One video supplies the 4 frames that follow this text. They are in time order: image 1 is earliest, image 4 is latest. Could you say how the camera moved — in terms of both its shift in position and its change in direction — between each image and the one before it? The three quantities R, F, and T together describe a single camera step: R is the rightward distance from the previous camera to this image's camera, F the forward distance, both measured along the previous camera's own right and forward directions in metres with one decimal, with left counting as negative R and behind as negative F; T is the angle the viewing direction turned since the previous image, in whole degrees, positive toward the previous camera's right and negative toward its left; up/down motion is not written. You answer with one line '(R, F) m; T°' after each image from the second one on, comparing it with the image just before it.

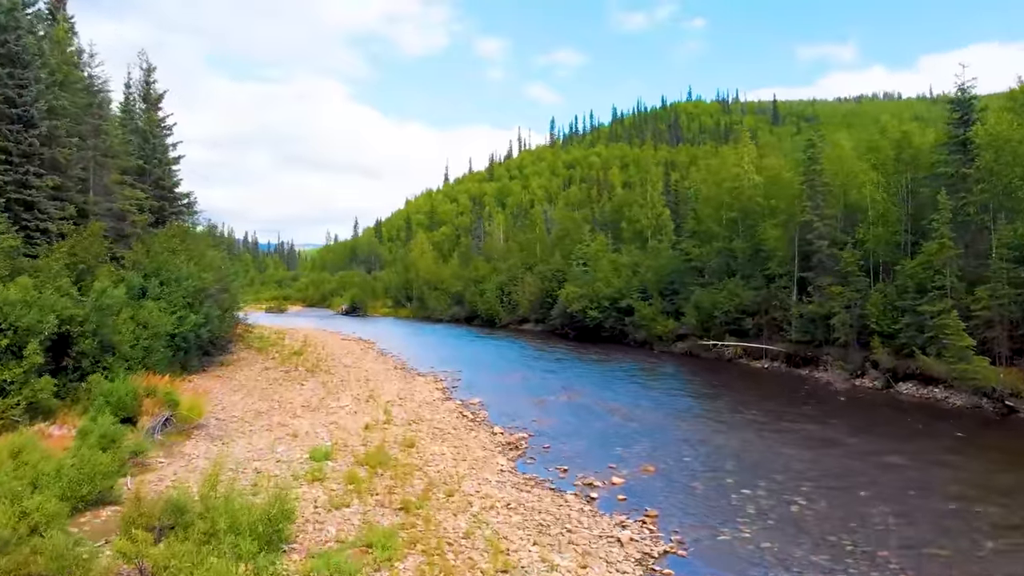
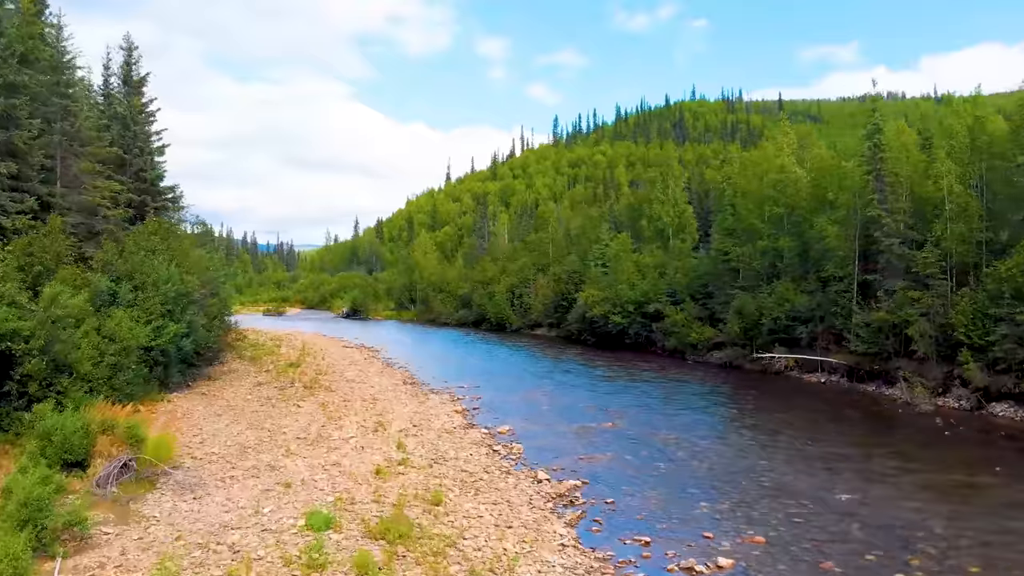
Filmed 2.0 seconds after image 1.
(-1.4, +4.3) m; 0°
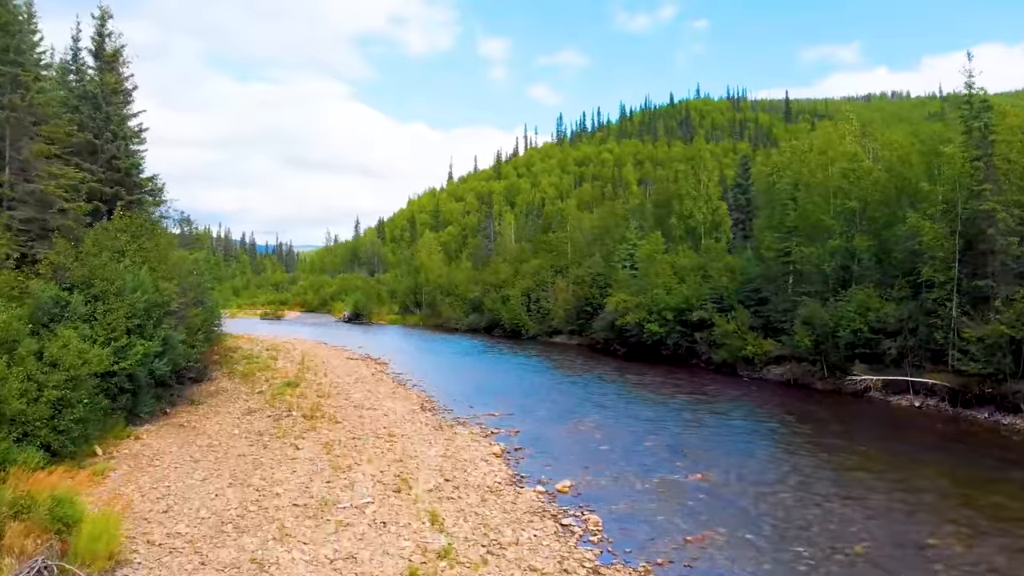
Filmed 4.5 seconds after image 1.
(-1.9, +5.3) m; 0°
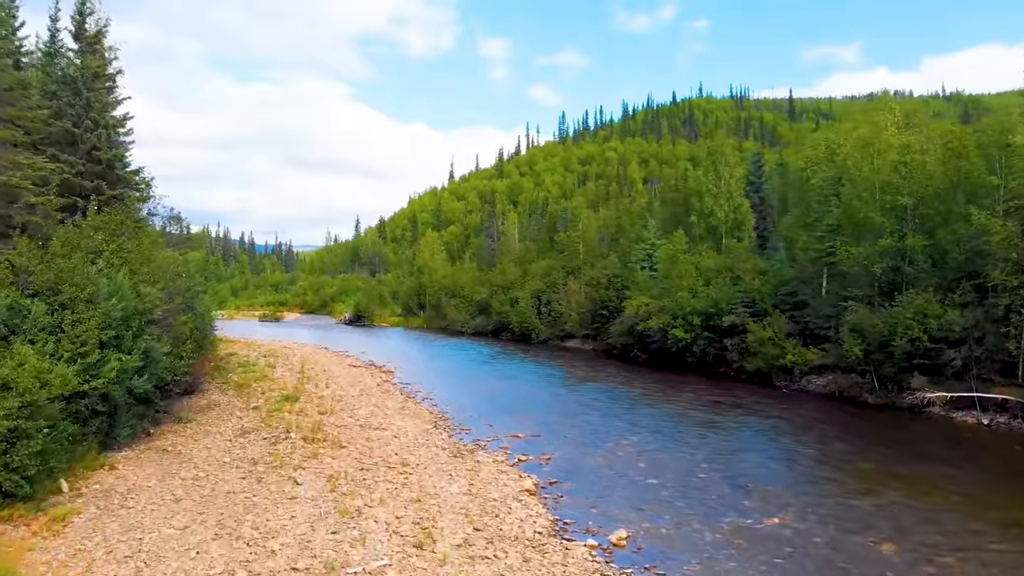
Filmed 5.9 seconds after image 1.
(-1.1, +3.0) m; 0°
